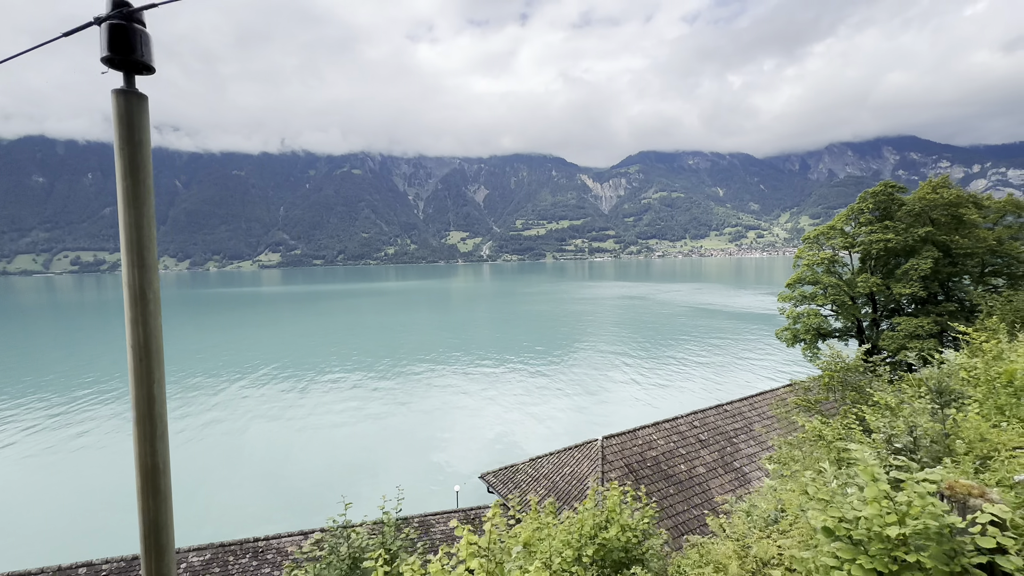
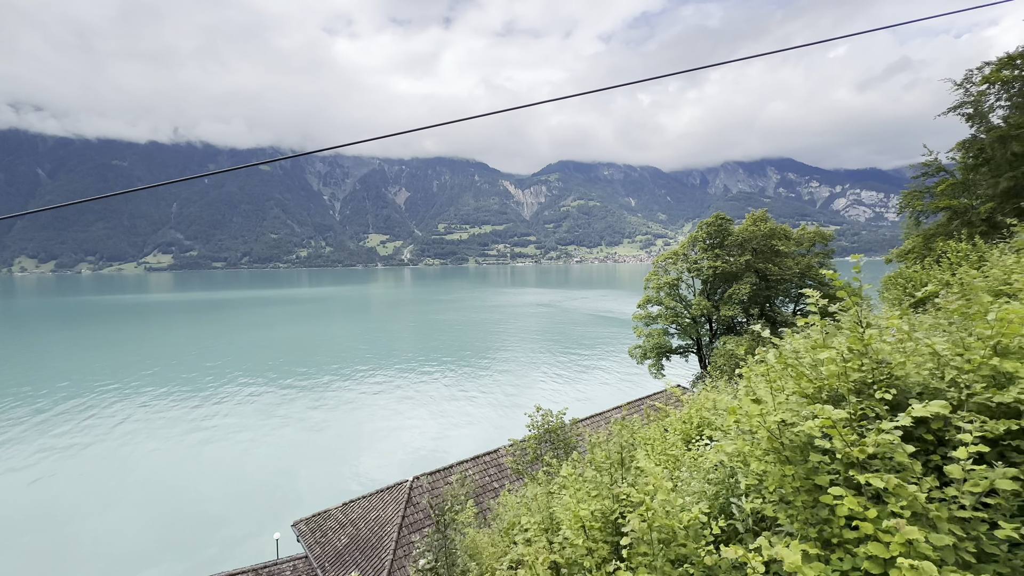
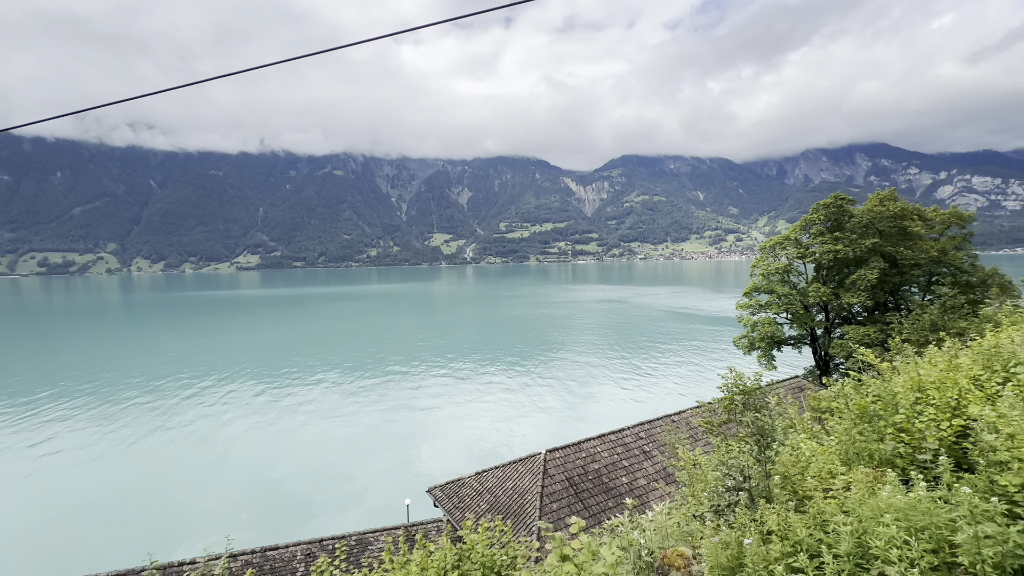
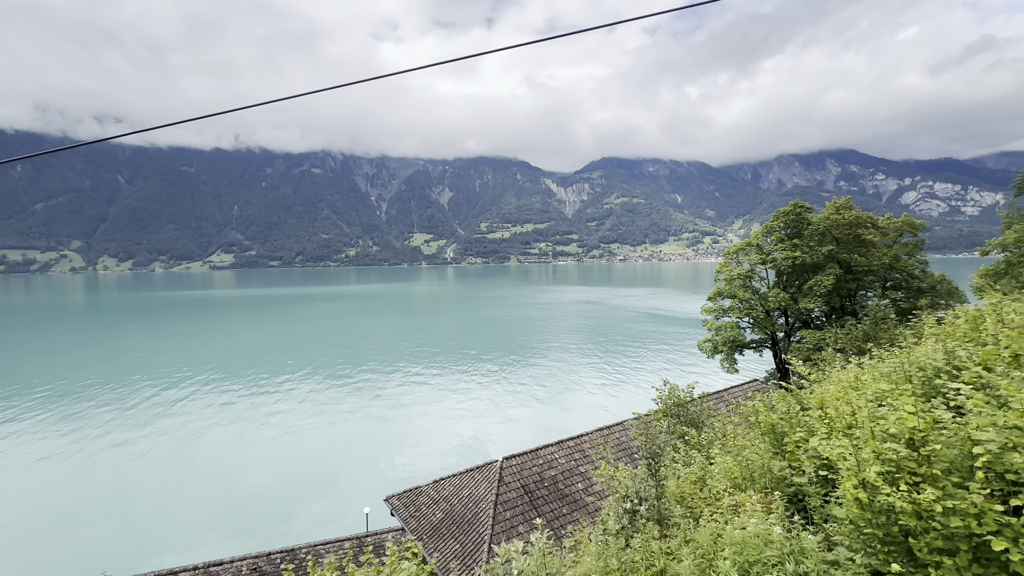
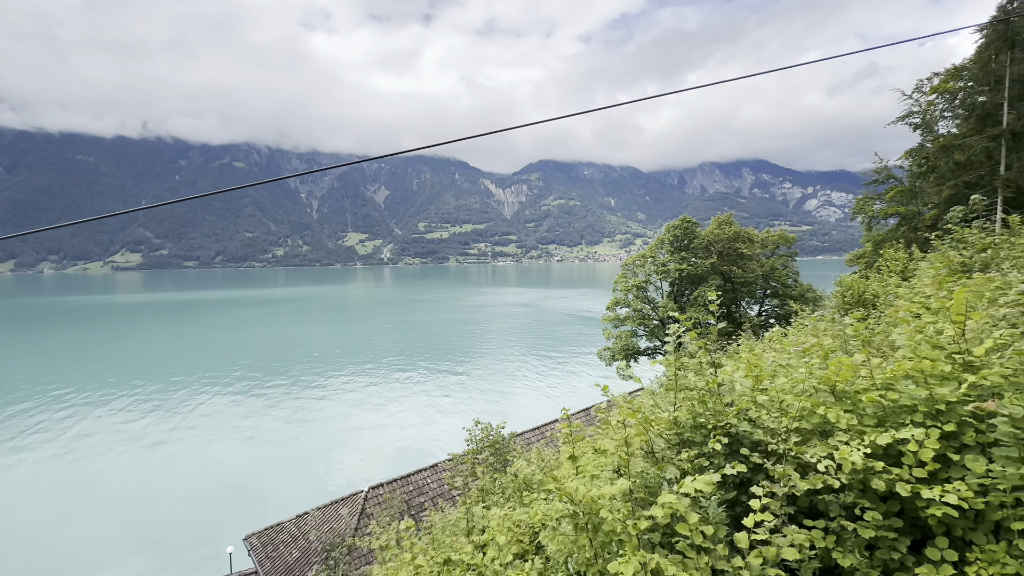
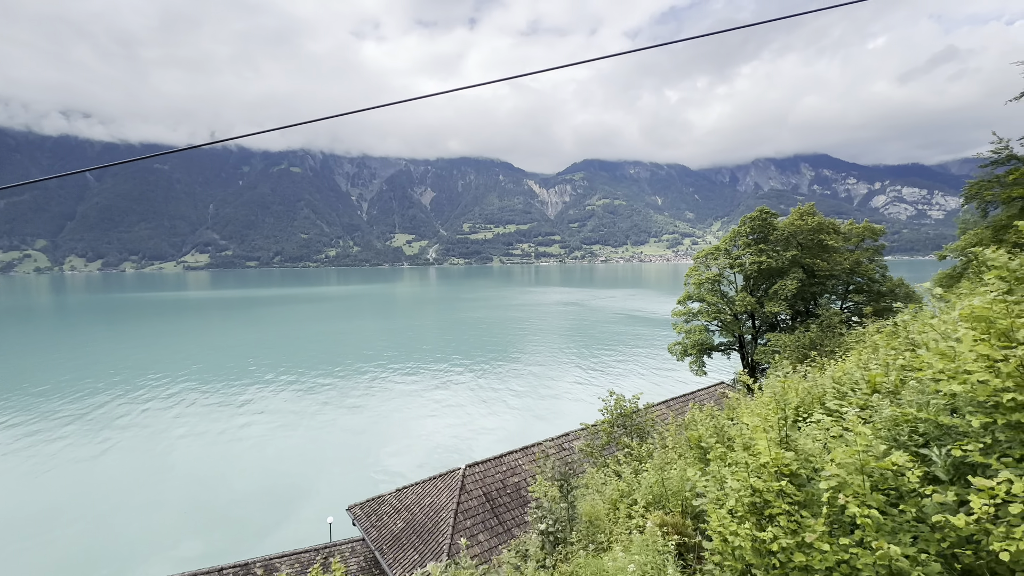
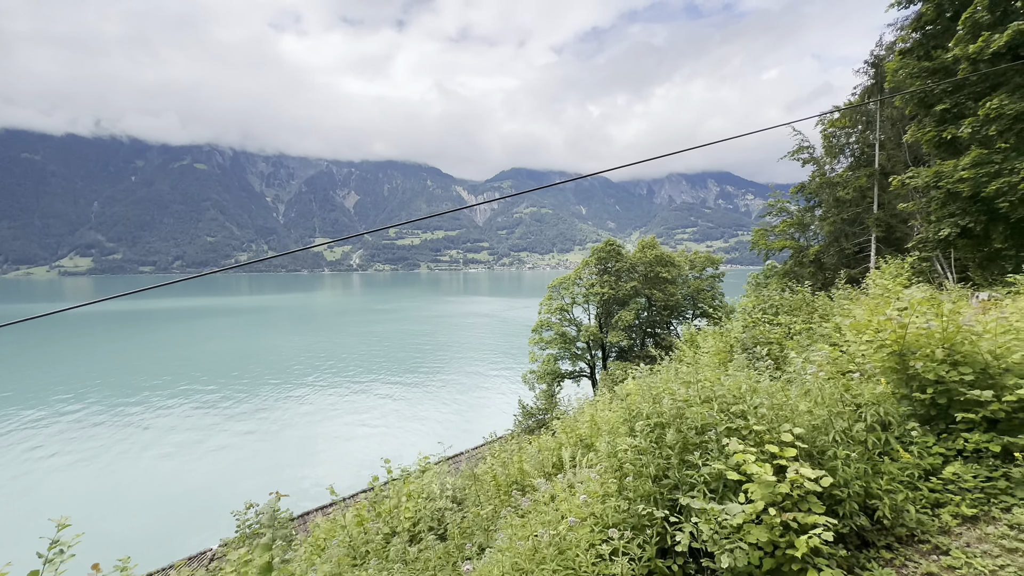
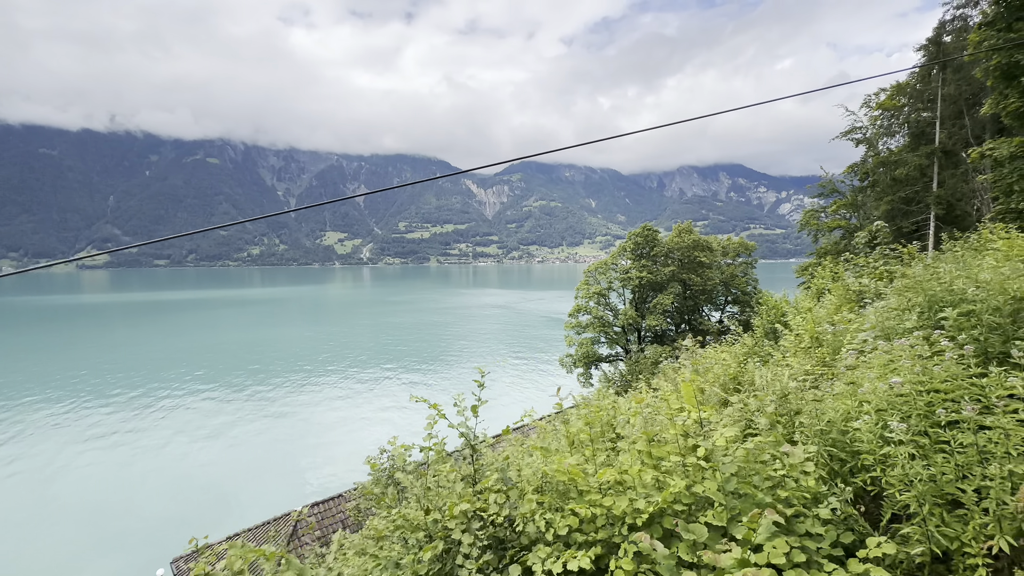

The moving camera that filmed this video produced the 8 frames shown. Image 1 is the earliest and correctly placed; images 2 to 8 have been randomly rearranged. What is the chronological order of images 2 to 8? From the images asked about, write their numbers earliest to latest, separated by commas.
3, 4, 6, 2, 5, 8, 7
